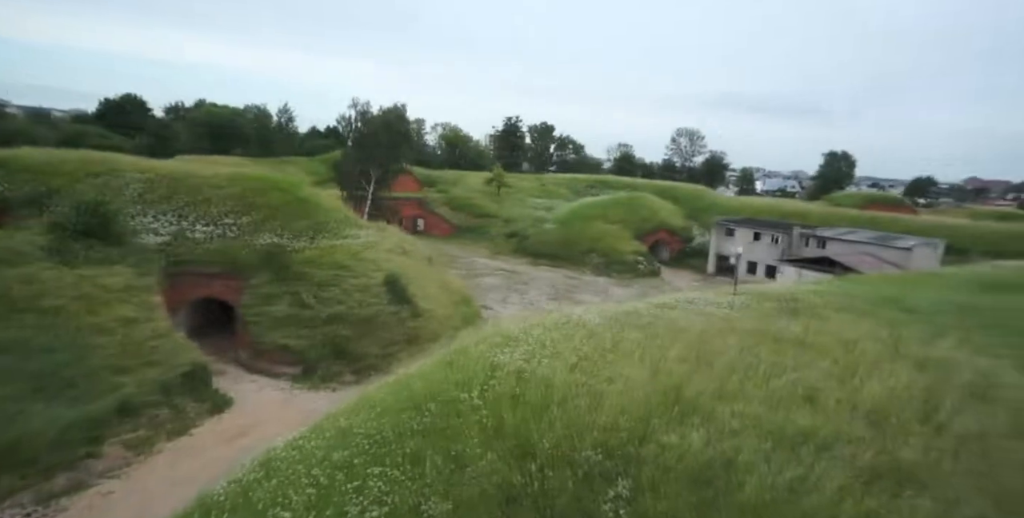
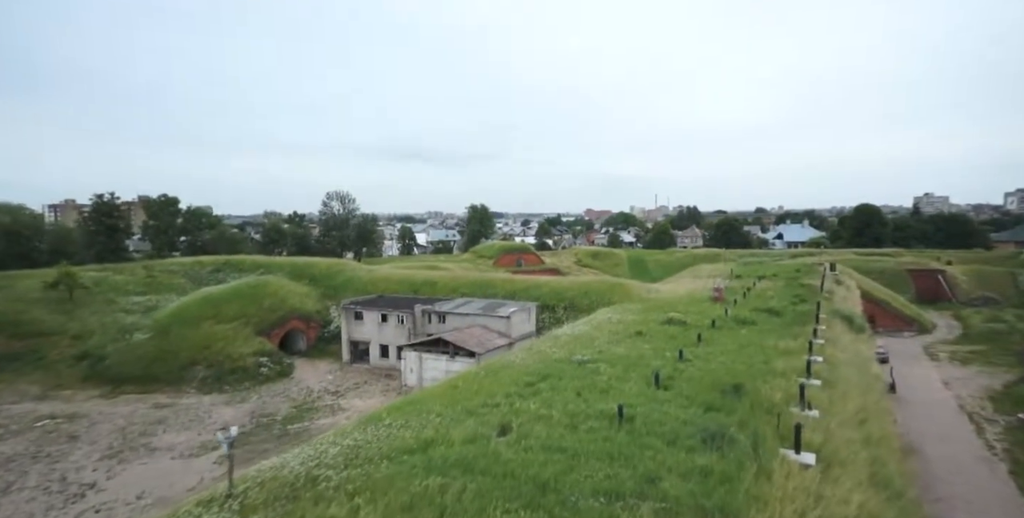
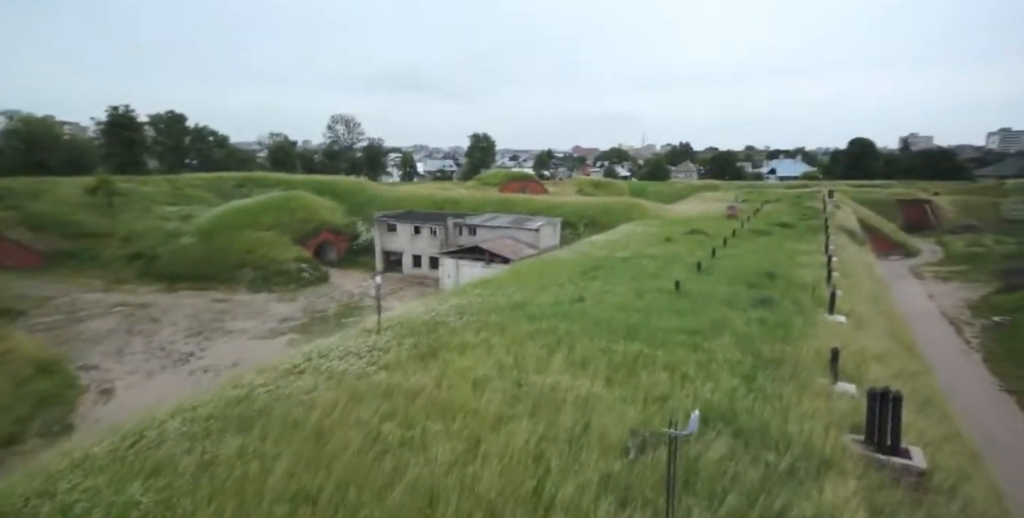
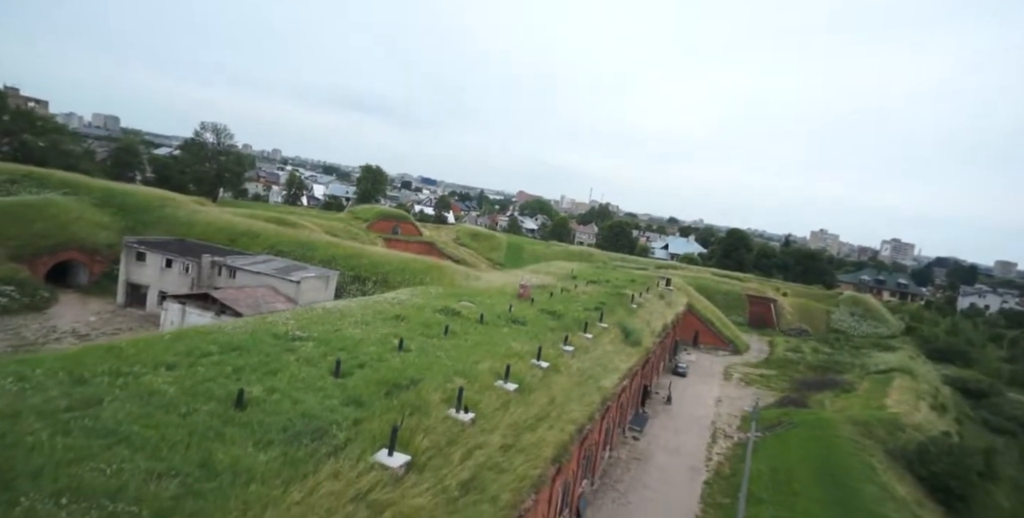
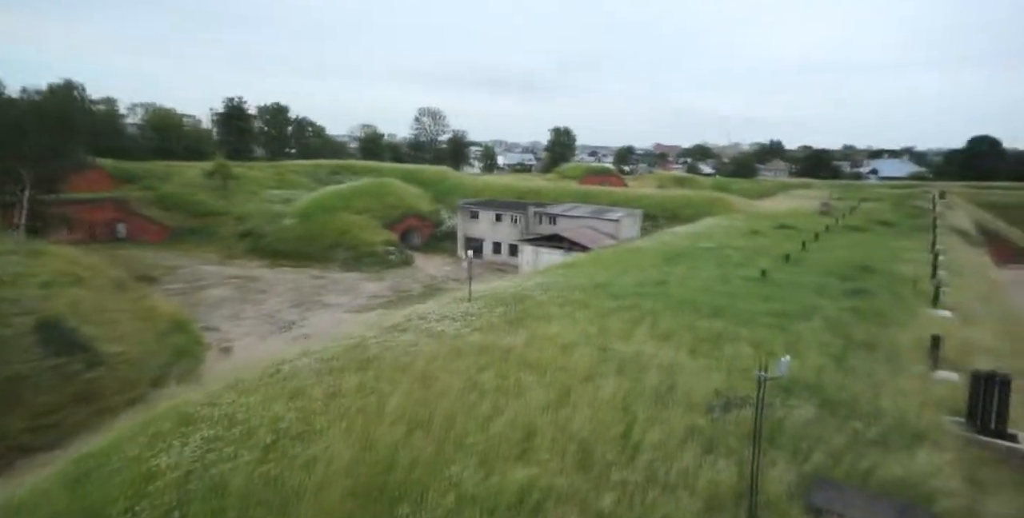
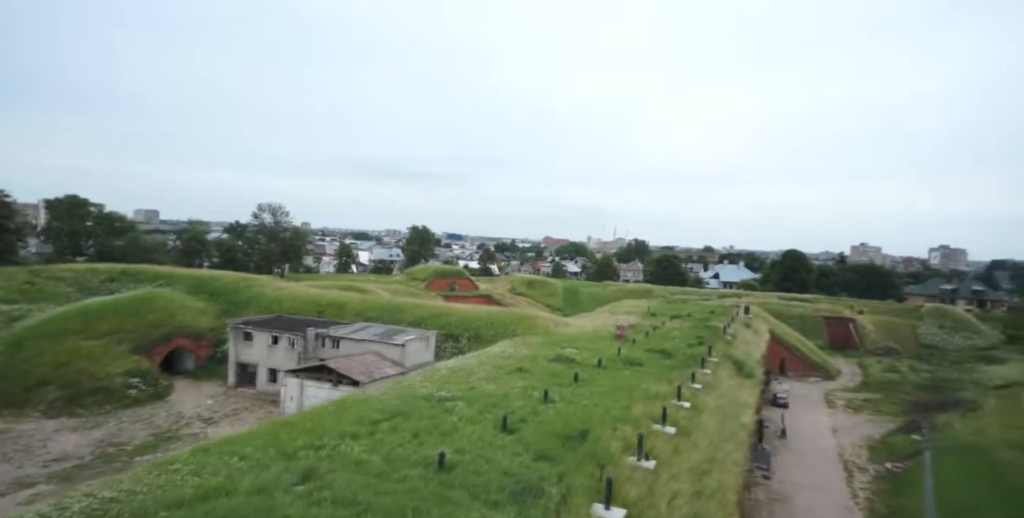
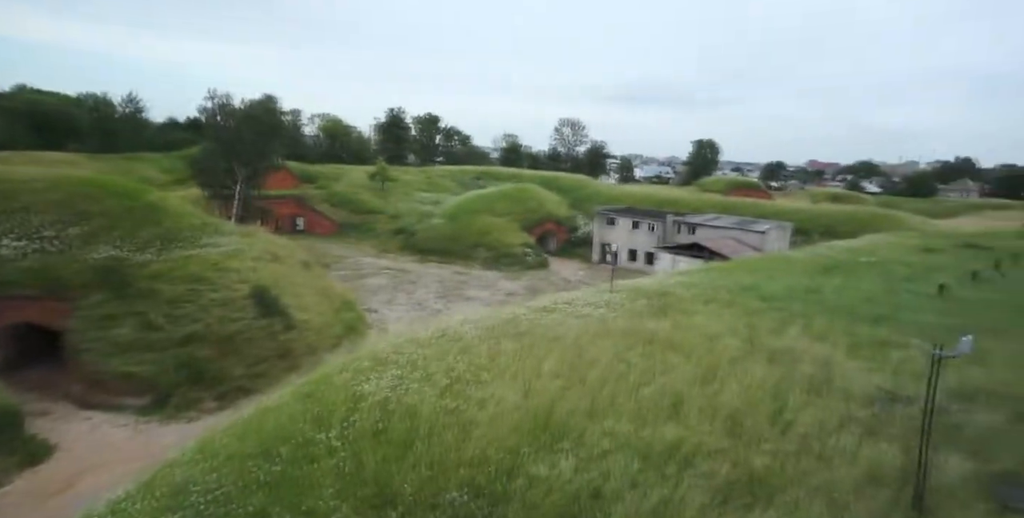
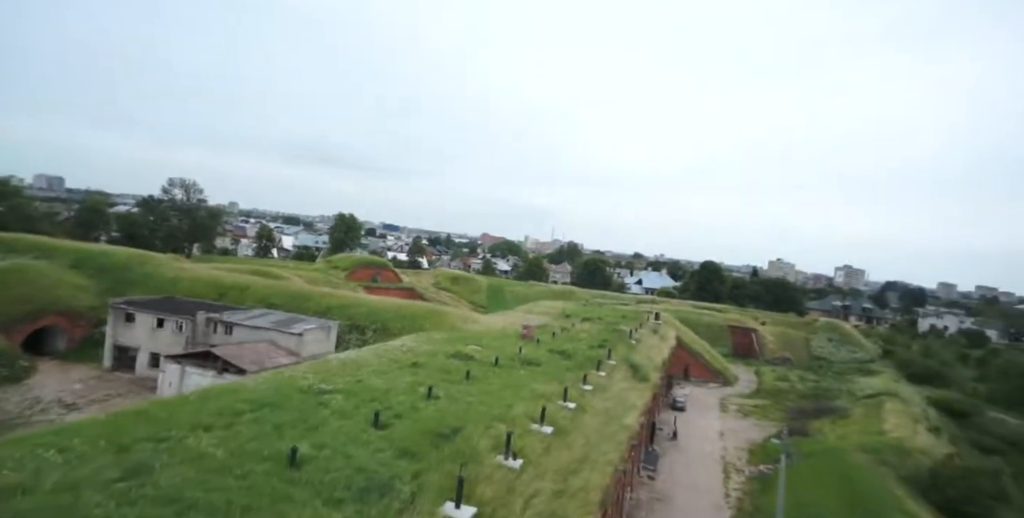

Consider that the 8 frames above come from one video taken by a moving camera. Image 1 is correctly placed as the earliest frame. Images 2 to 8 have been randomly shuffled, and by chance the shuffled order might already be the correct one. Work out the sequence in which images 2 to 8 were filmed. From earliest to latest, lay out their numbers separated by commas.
7, 5, 3, 2, 6, 8, 4
